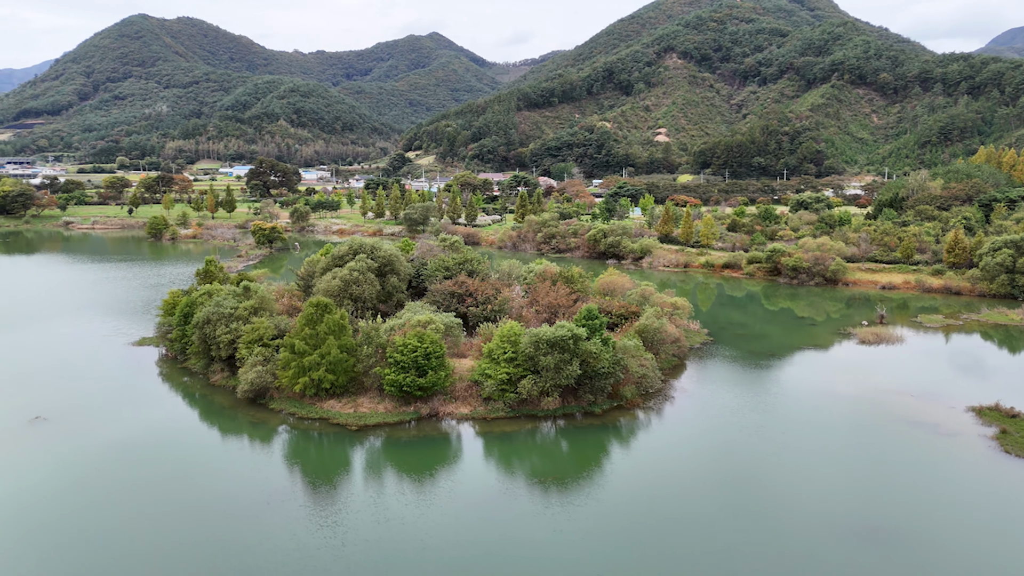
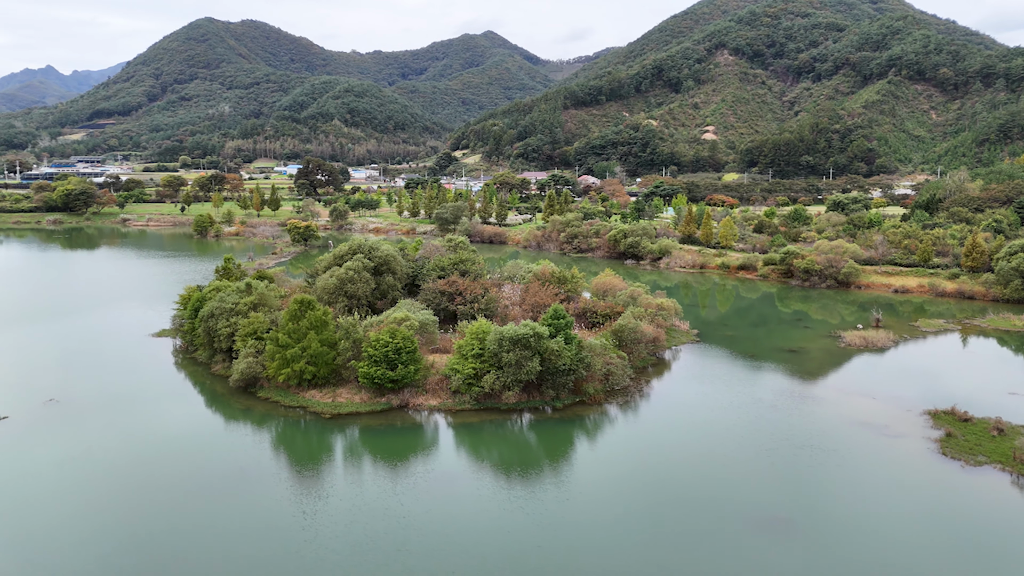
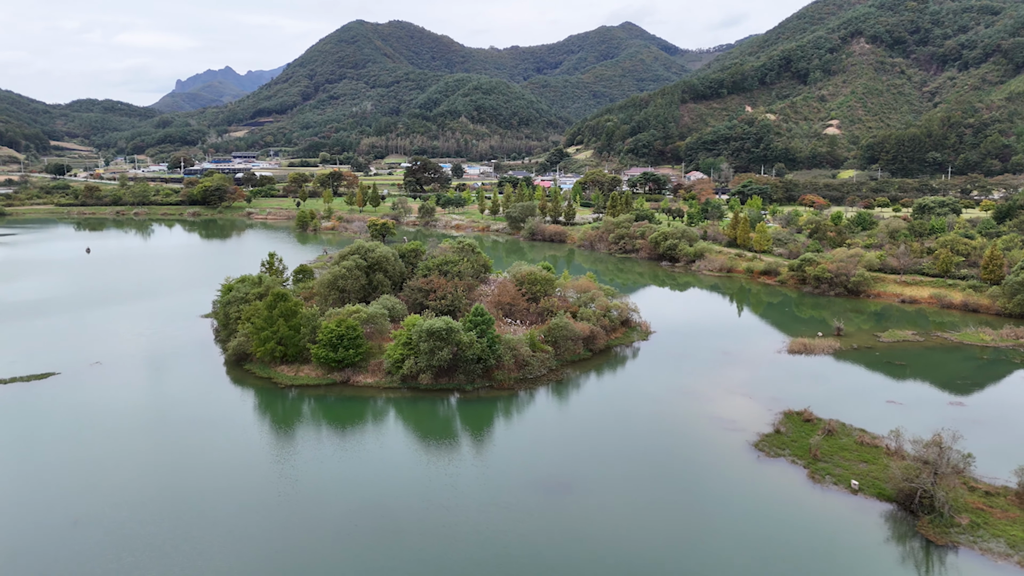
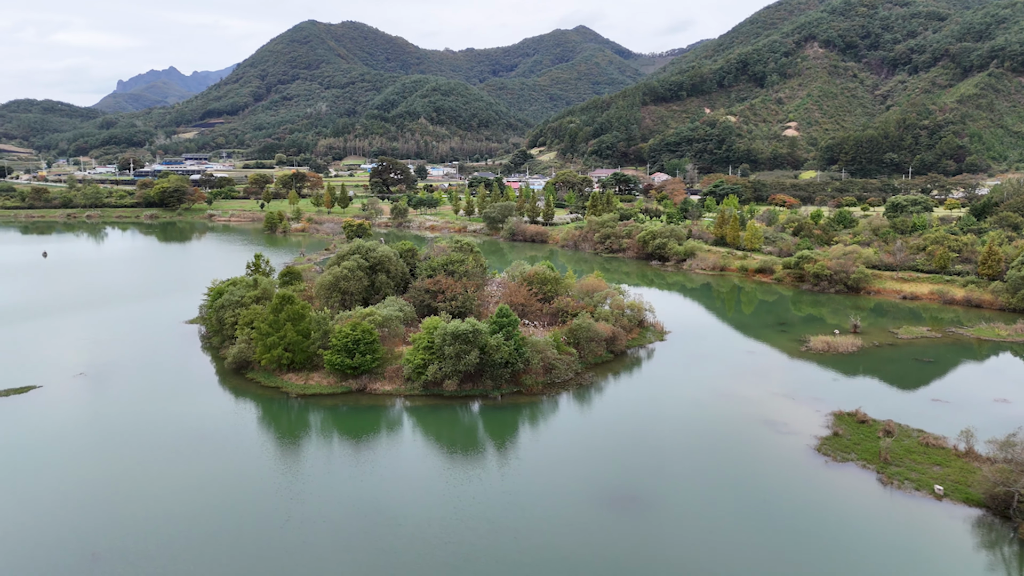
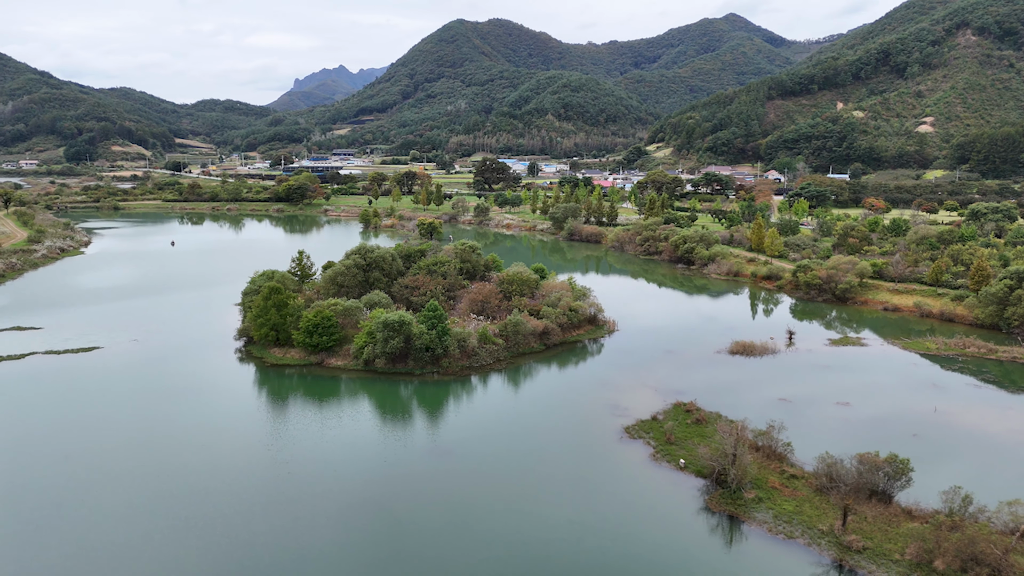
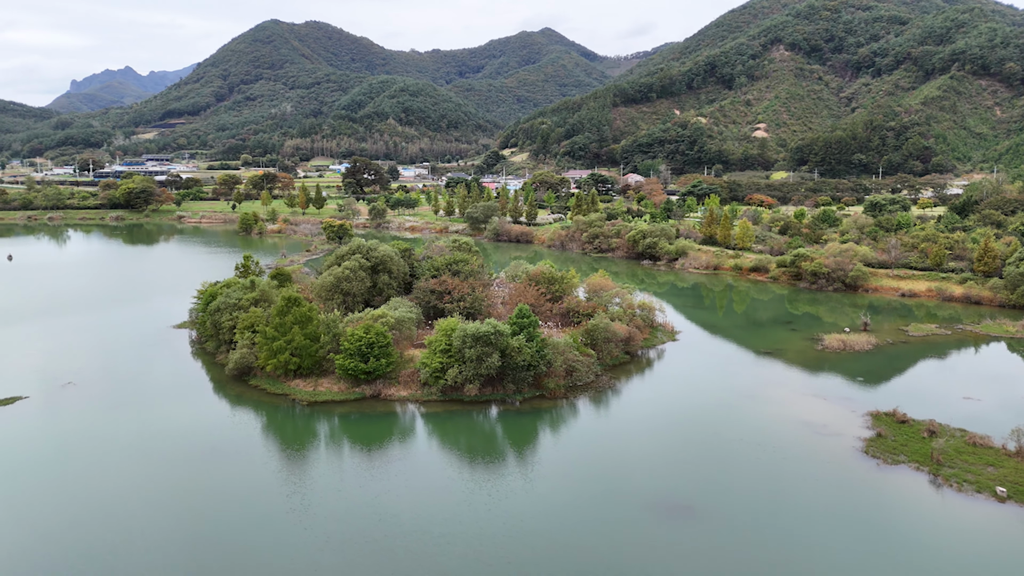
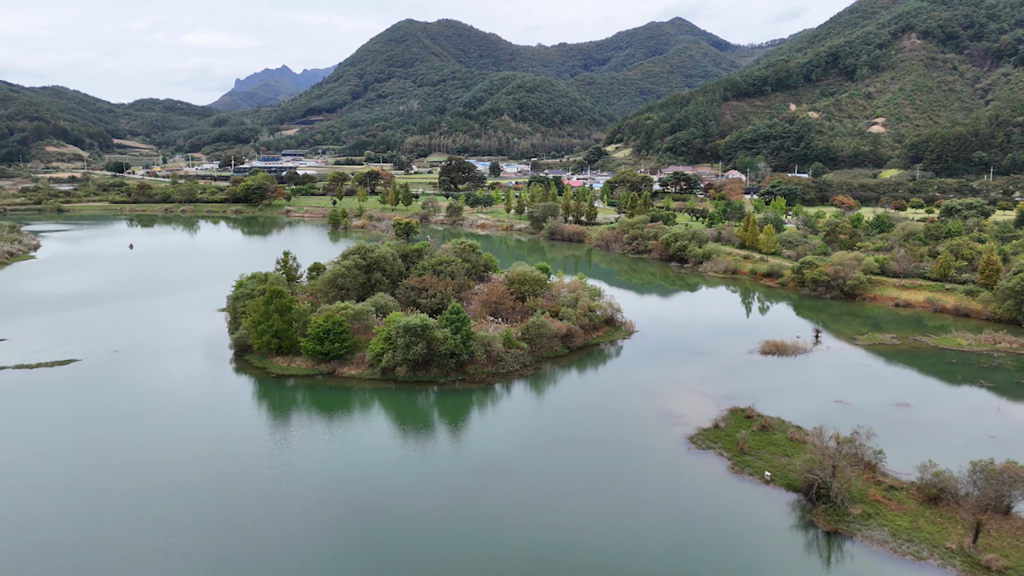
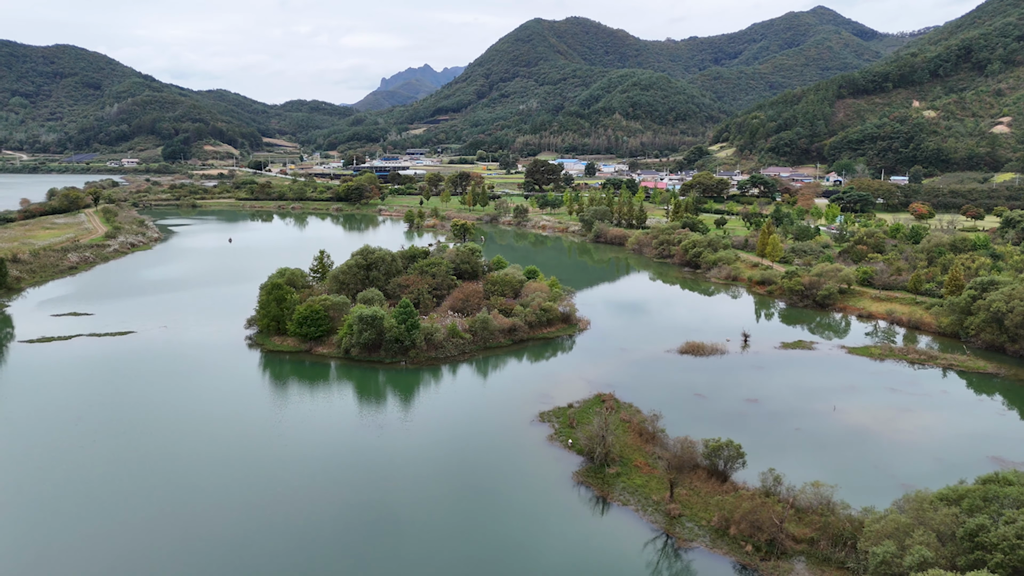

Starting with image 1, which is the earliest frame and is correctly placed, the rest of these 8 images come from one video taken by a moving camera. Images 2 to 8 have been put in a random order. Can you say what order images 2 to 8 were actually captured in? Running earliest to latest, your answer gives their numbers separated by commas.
2, 6, 4, 3, 7, 5, 8
